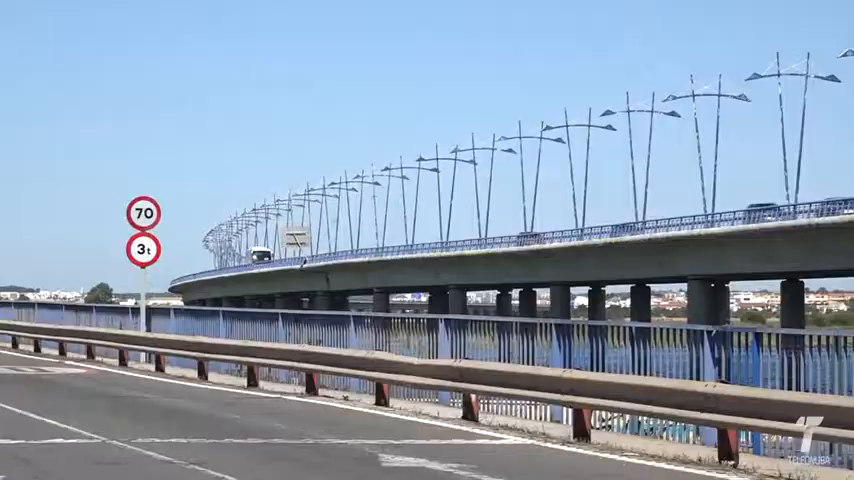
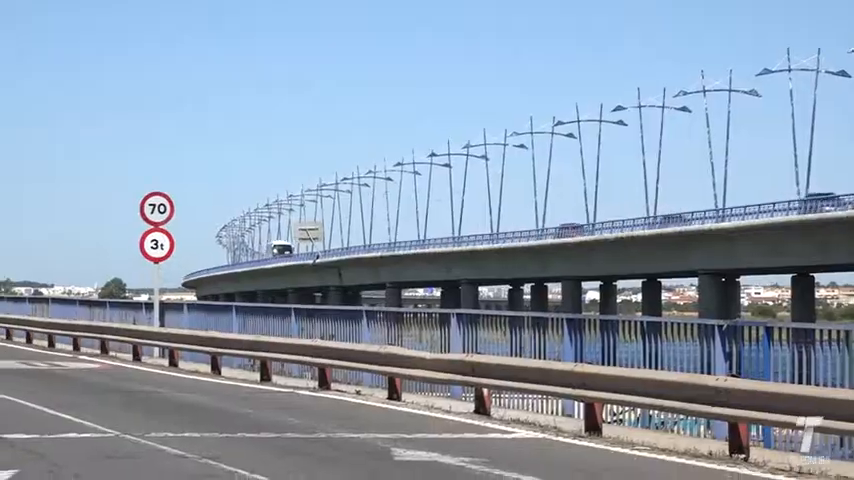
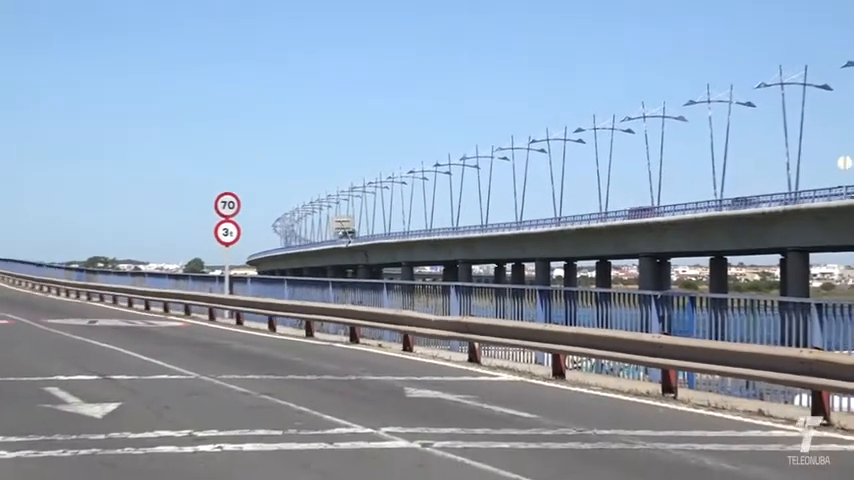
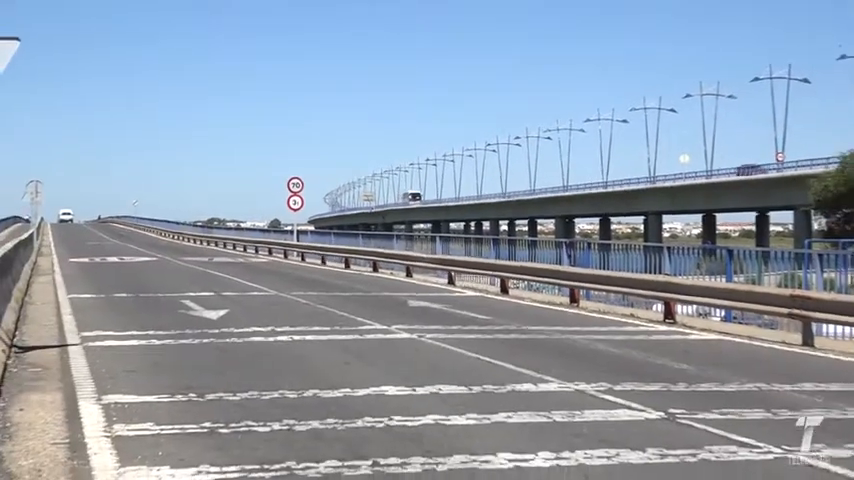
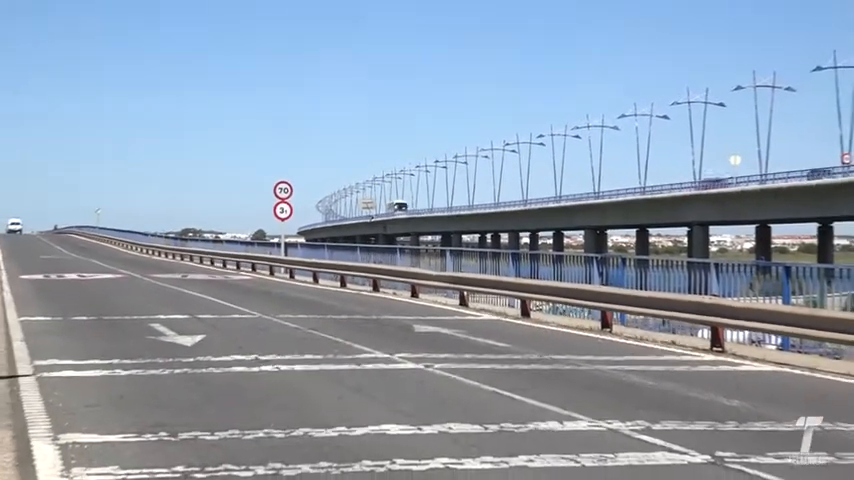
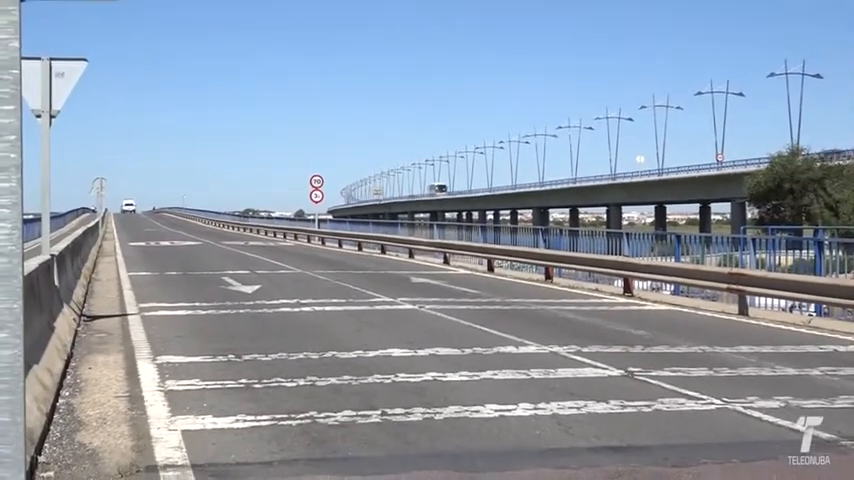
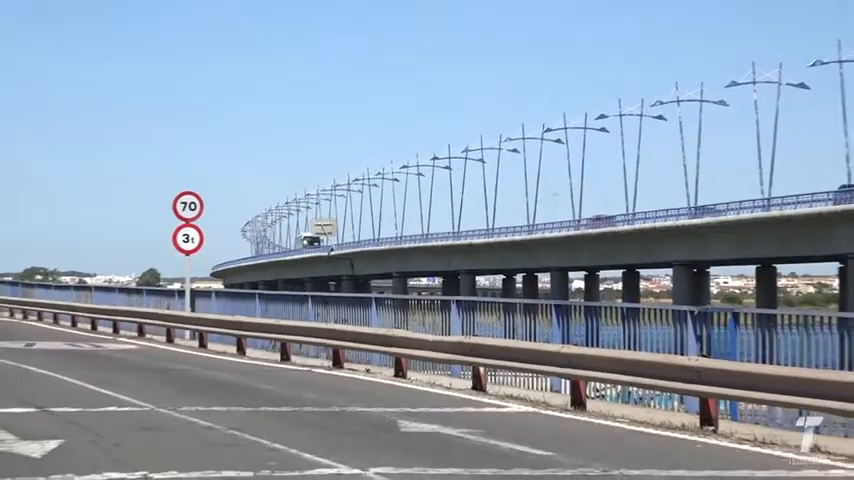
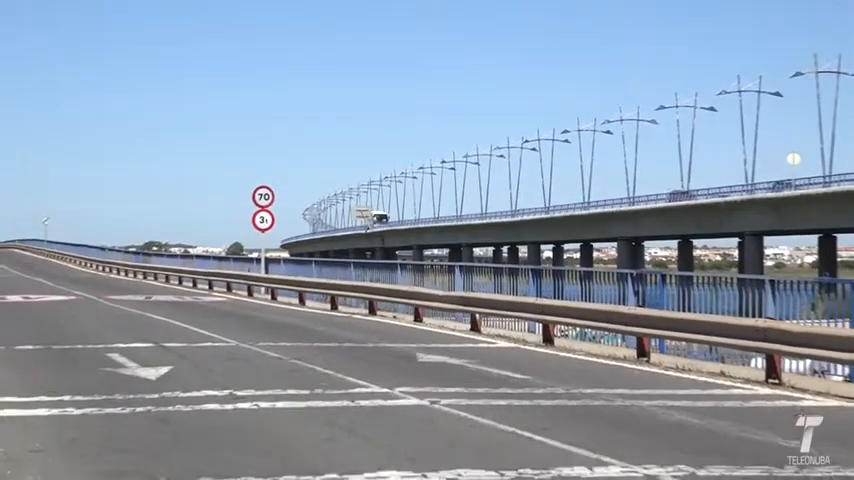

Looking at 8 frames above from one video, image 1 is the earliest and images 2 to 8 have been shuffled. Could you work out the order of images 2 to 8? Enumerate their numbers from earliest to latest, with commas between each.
2, 7, 3, 8, 5, 4, 6
